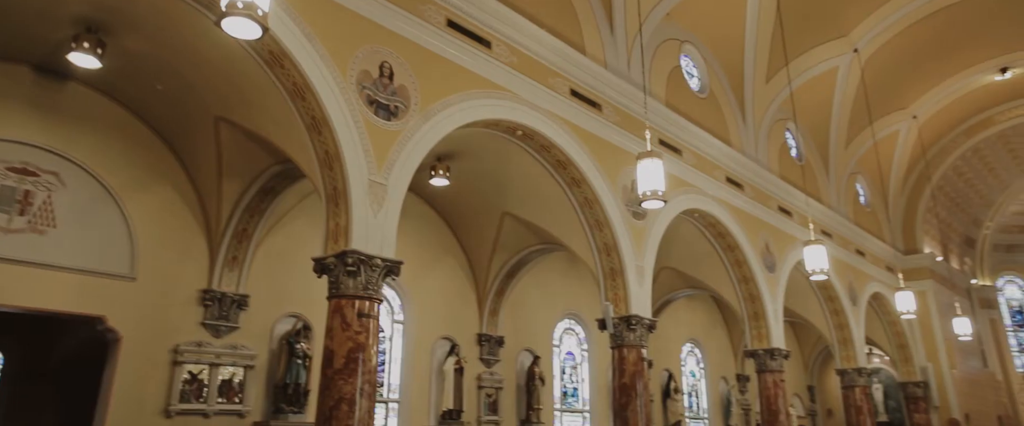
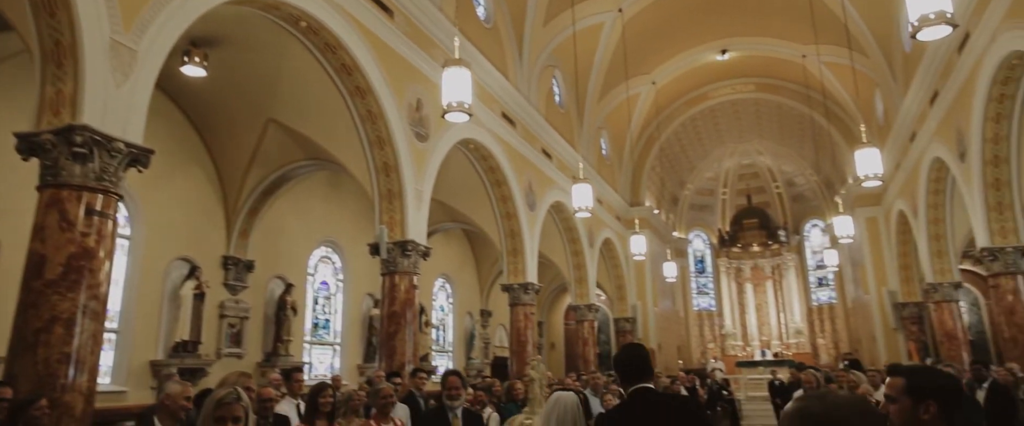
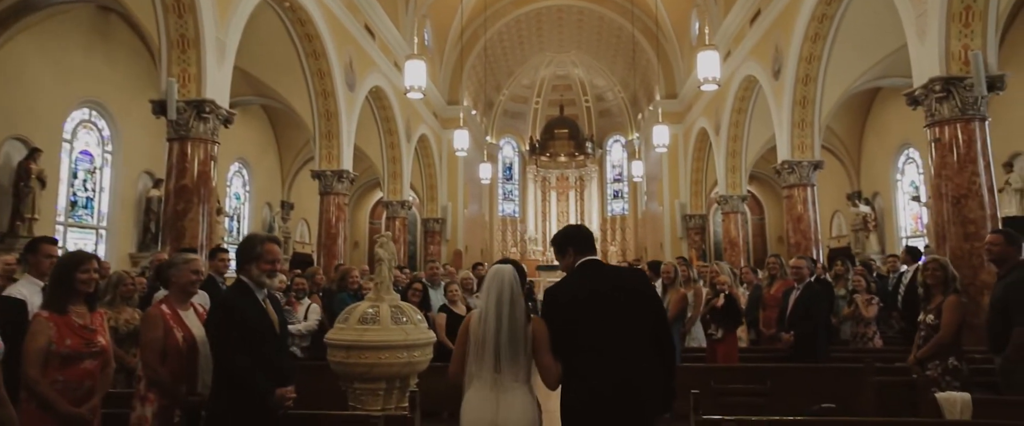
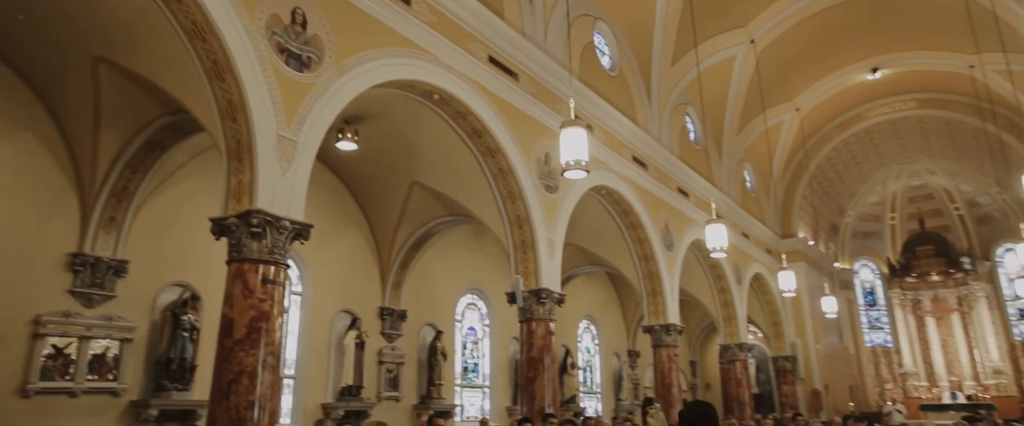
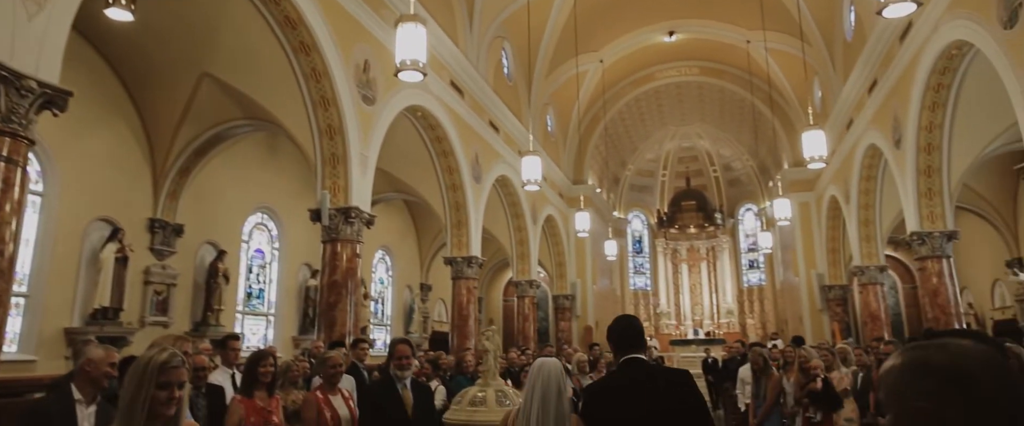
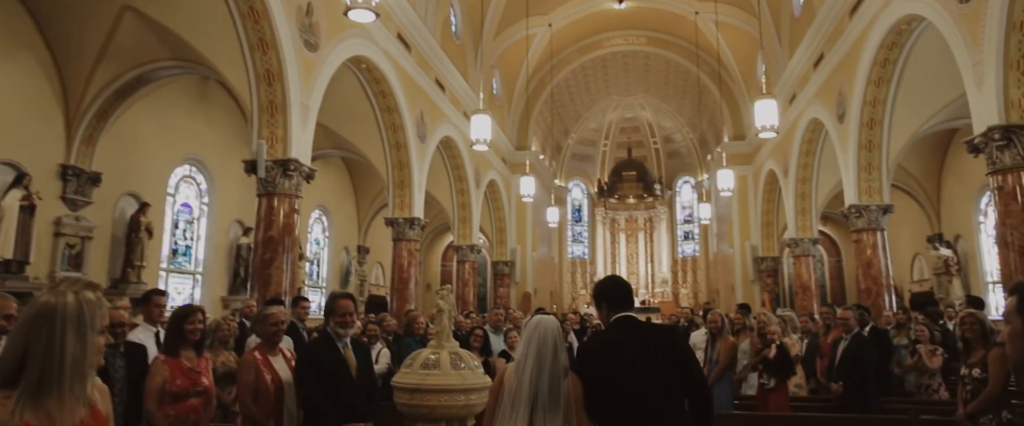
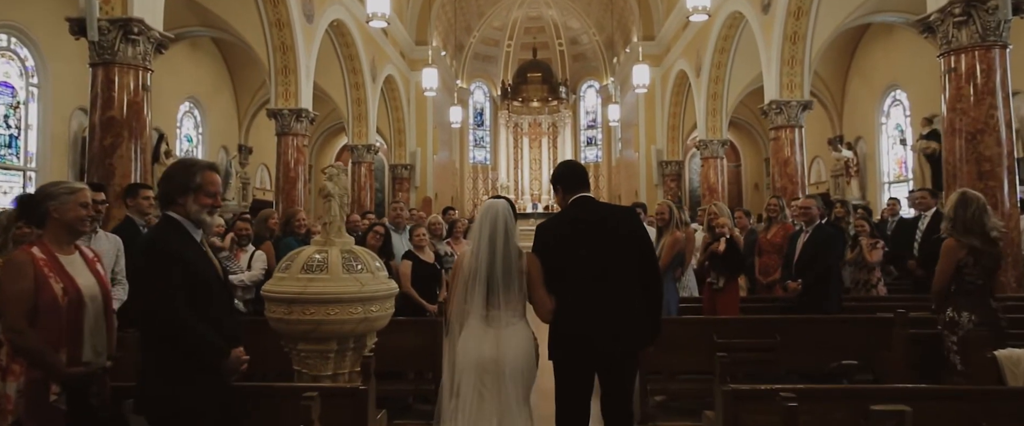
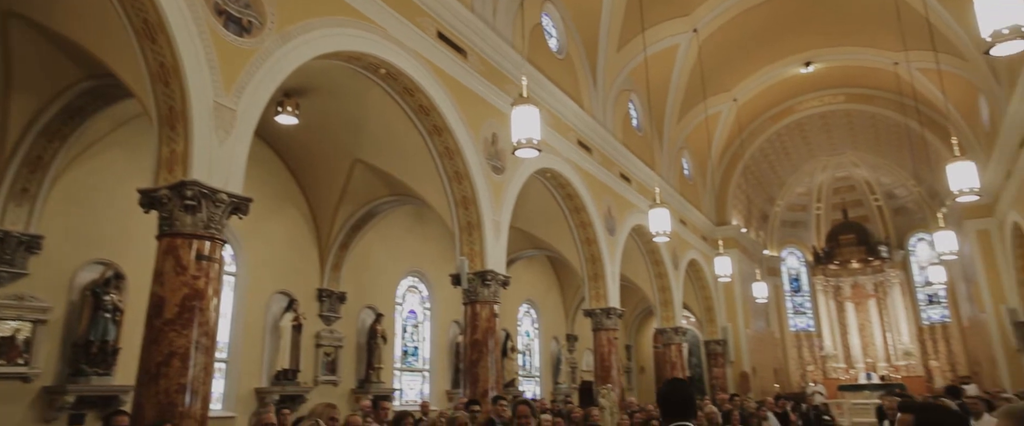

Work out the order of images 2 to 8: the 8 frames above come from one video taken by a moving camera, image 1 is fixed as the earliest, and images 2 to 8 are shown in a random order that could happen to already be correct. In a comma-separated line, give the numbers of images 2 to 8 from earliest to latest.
4, 8, 2, 5, 6, 3, 7
